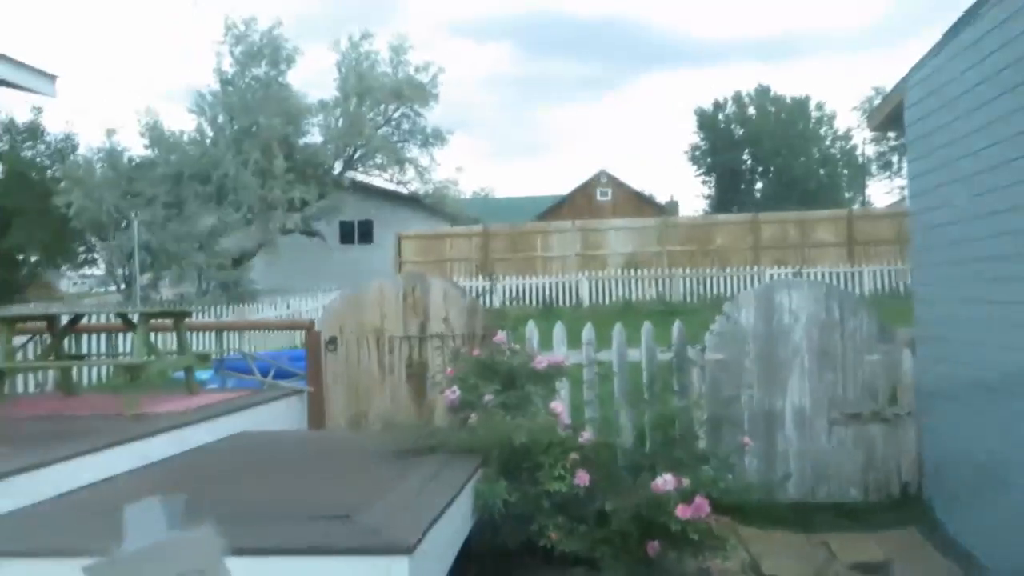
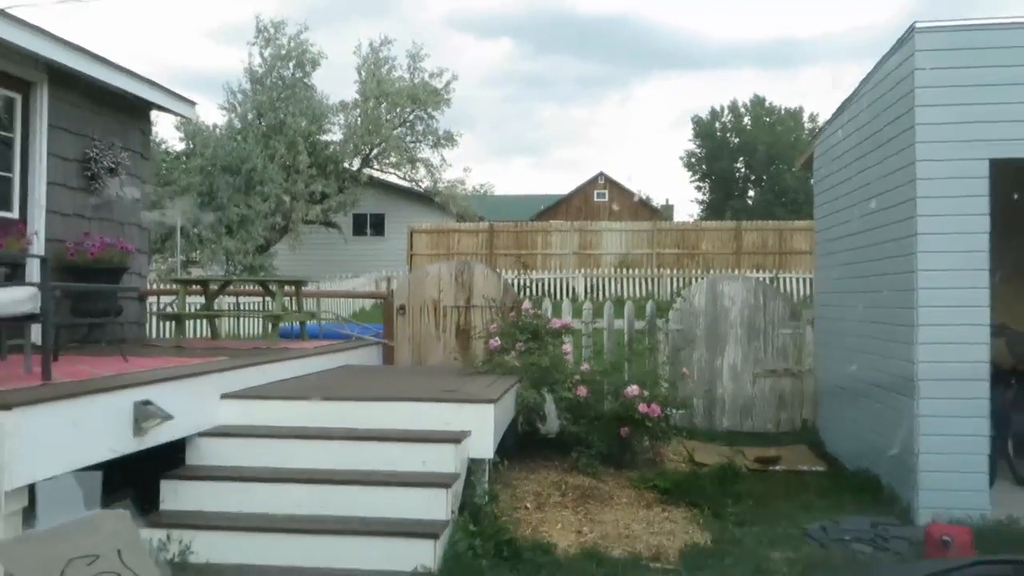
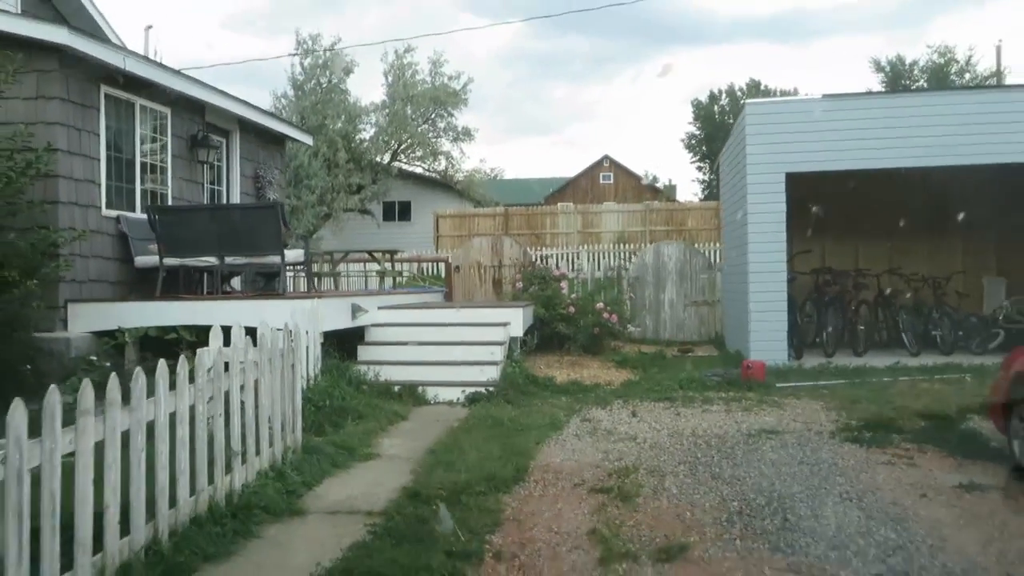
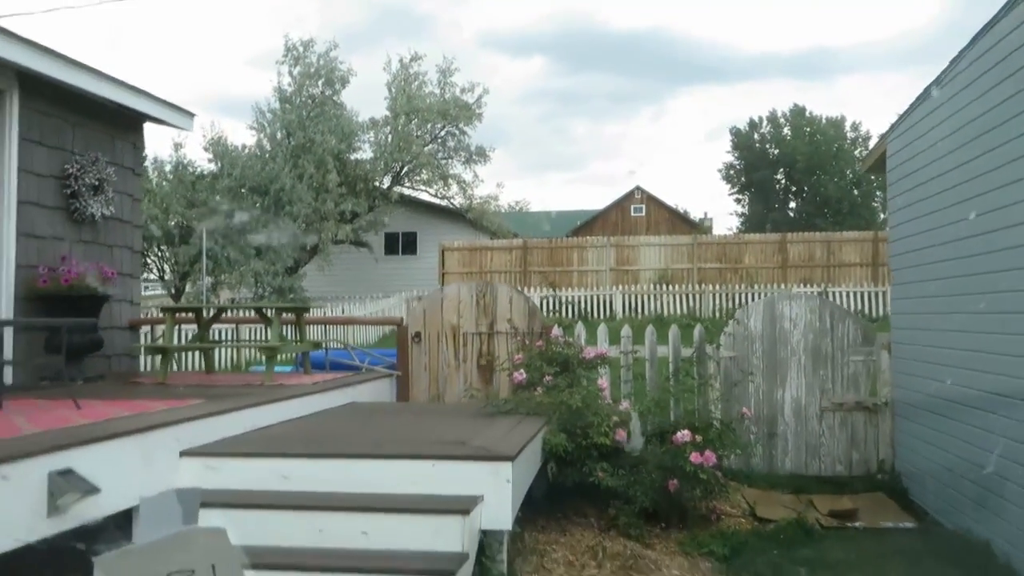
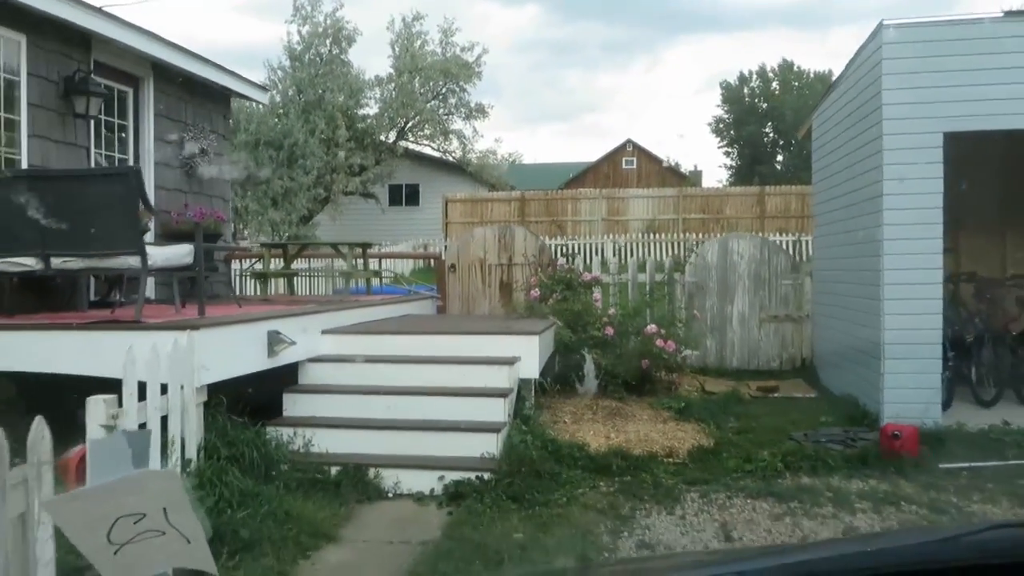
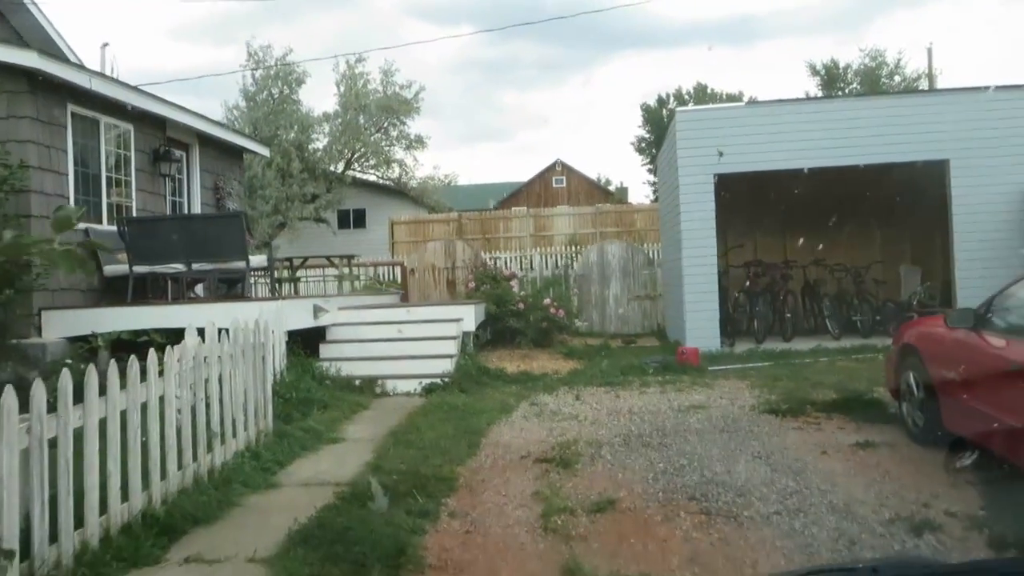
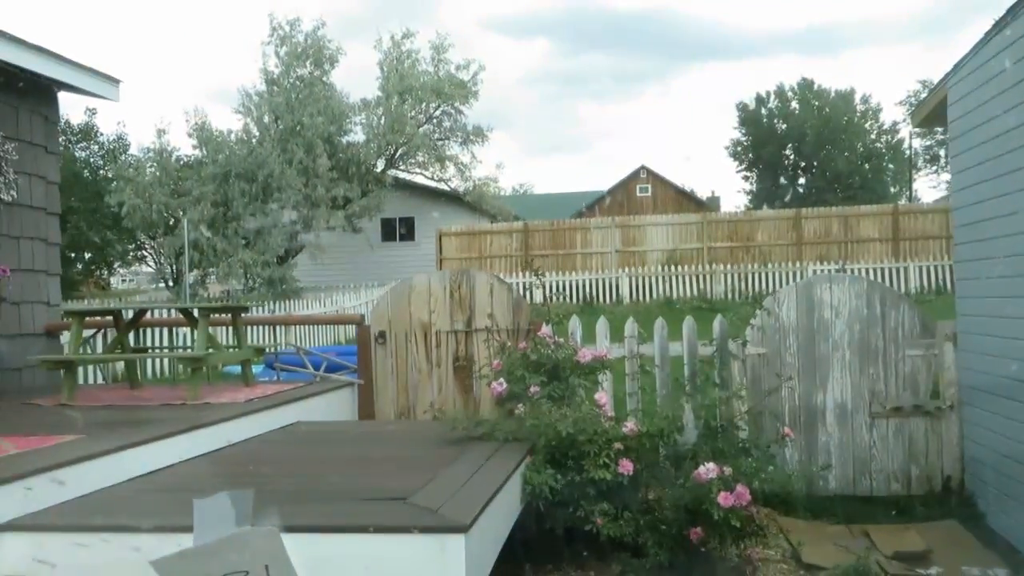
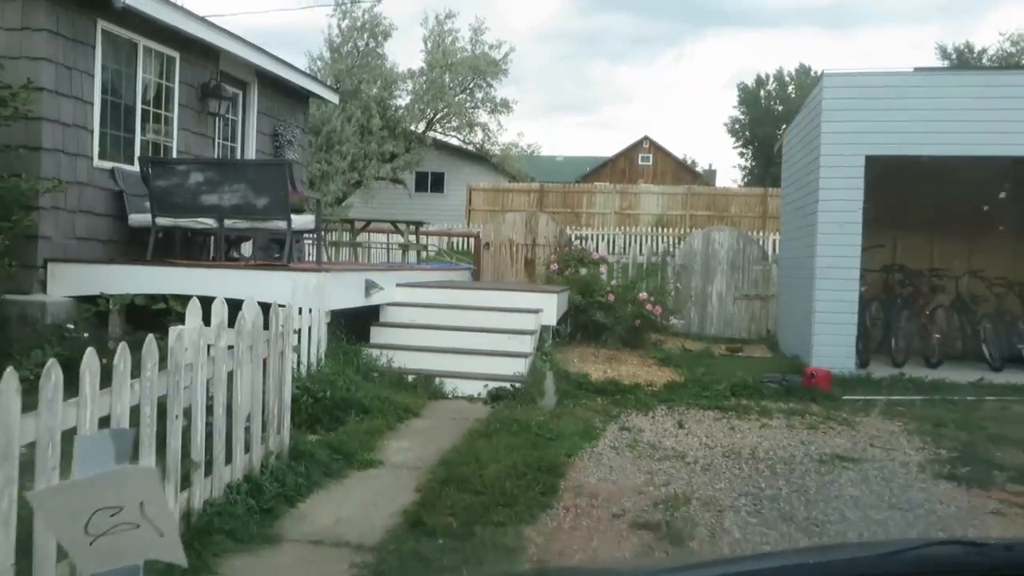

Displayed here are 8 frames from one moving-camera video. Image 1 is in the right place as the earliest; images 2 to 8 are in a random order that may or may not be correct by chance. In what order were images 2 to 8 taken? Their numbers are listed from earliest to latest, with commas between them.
7, 4, 2, 5, 8, 3, 6
